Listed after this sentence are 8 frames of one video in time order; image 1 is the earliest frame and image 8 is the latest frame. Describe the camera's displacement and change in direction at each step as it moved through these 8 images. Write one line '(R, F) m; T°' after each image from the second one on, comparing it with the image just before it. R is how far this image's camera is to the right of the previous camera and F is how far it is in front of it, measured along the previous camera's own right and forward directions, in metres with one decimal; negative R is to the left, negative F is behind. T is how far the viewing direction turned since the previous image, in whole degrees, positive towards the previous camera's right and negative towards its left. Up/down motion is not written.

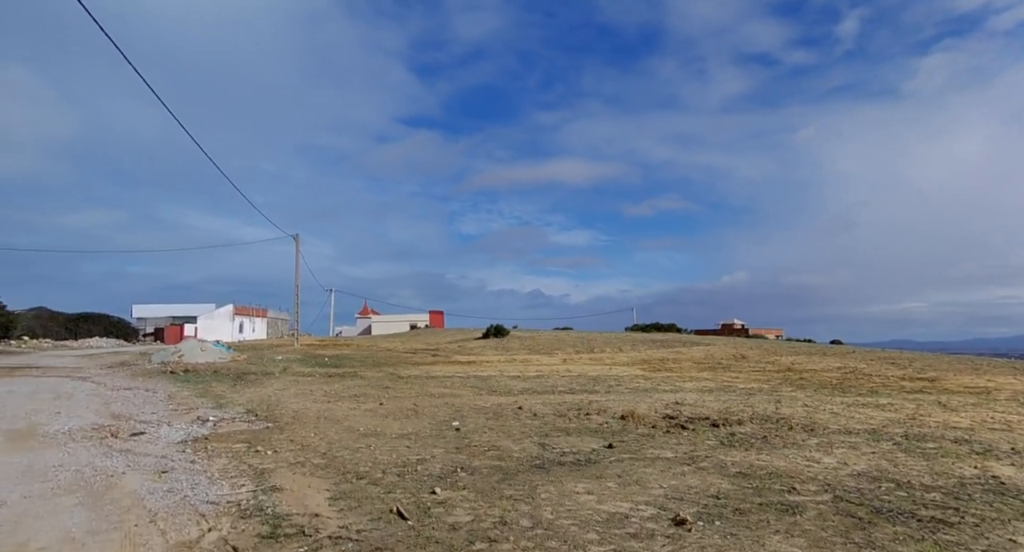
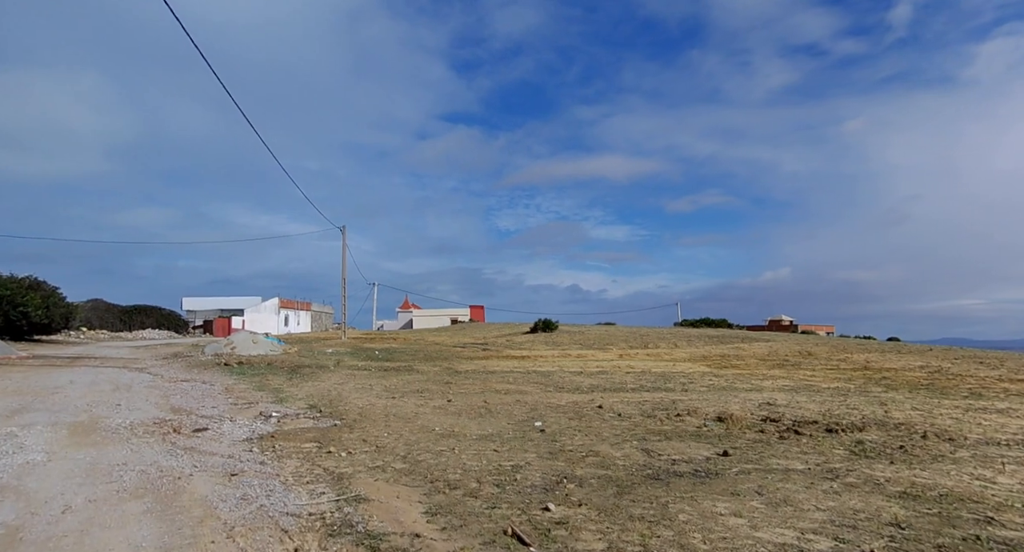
(-0.7, +0.8) m; -4°
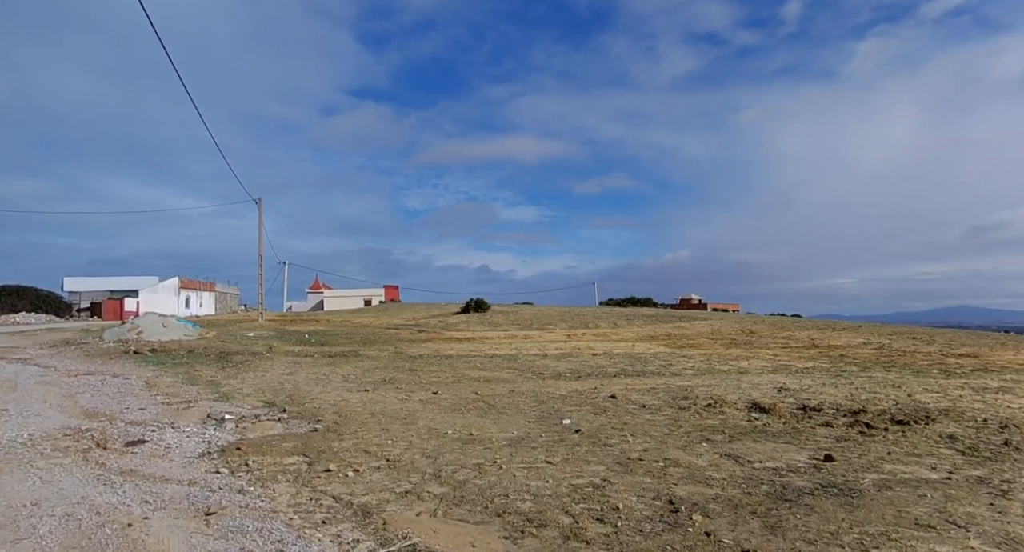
(-1.3, +1.6) m; +8°
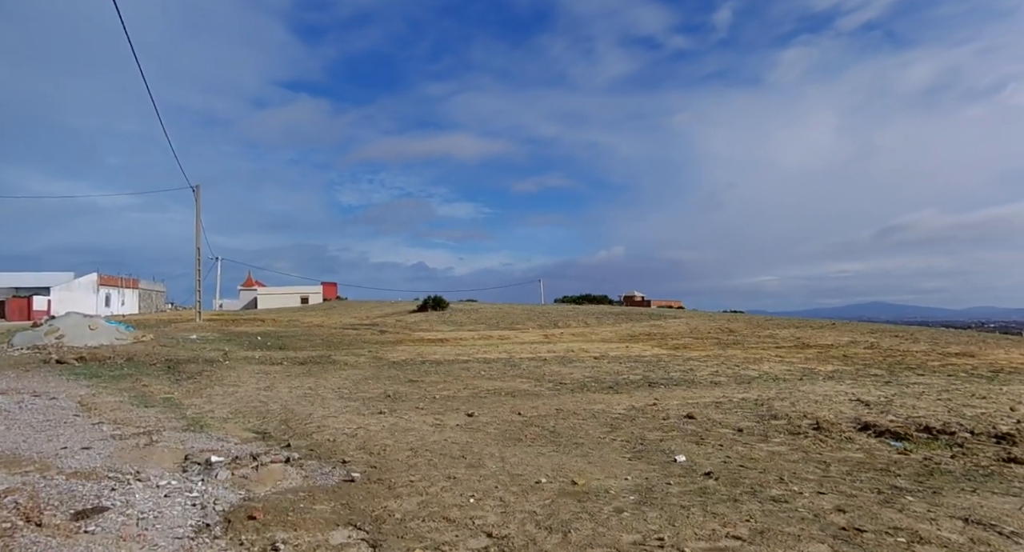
(-1.5, +1.9) m; +6°
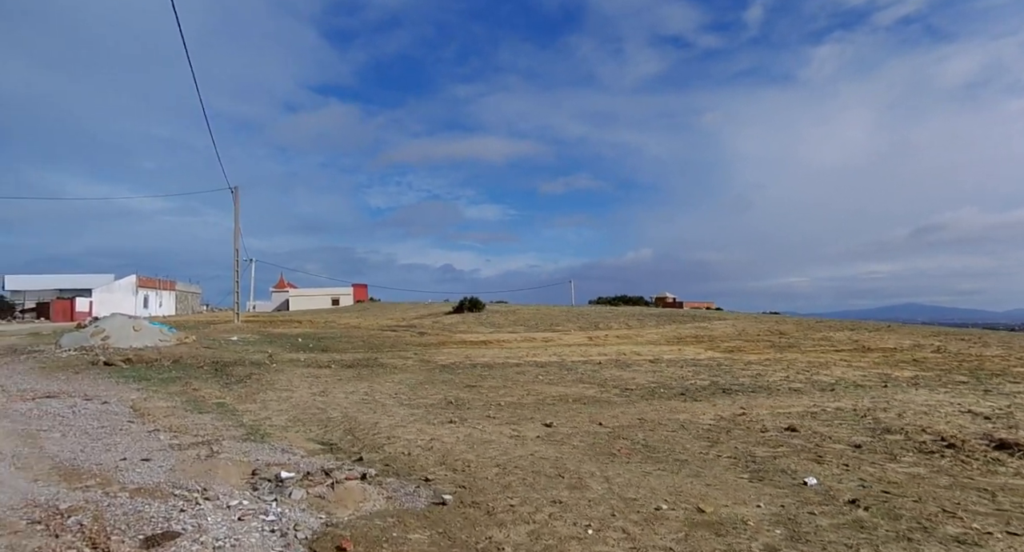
(-0.7, +0.6) m; -2°
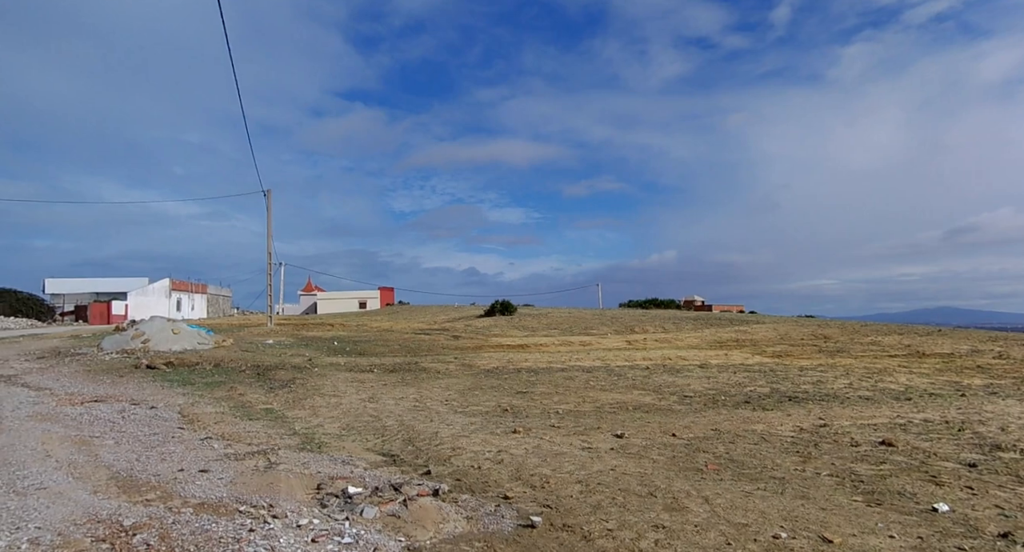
(-0.5, +0.4) m; -2°
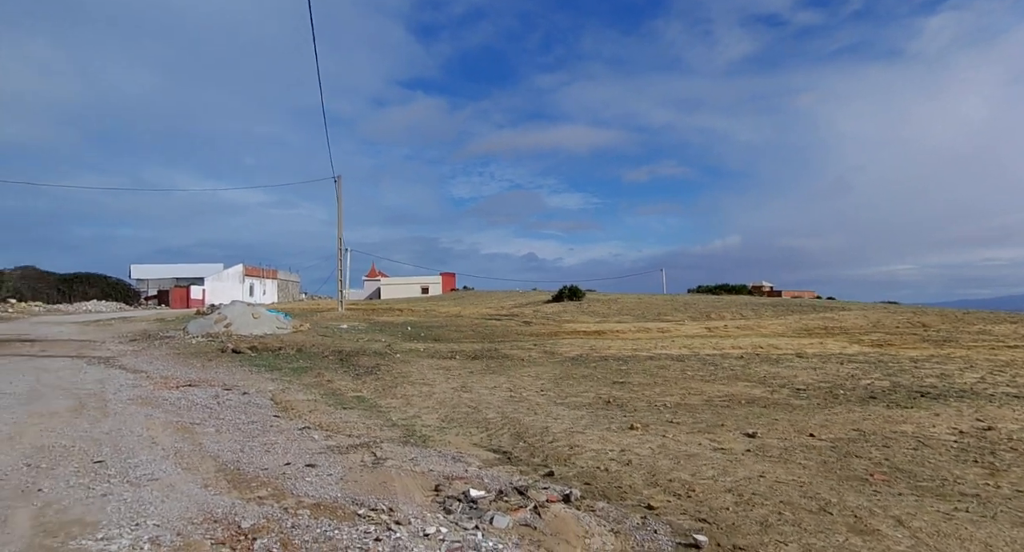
(-0.6, +0.6) m; -5°
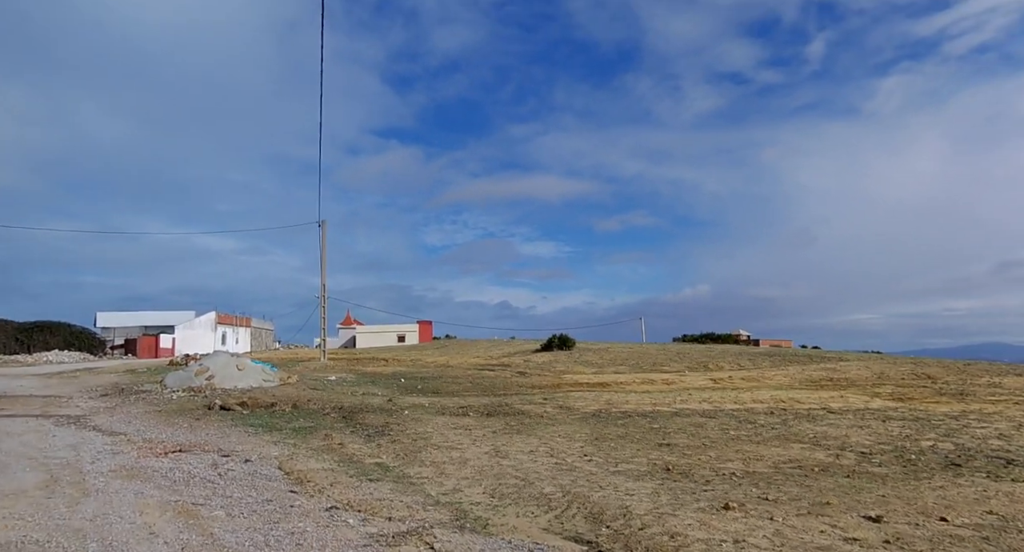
(-0.9, +0.9) m; +2°
